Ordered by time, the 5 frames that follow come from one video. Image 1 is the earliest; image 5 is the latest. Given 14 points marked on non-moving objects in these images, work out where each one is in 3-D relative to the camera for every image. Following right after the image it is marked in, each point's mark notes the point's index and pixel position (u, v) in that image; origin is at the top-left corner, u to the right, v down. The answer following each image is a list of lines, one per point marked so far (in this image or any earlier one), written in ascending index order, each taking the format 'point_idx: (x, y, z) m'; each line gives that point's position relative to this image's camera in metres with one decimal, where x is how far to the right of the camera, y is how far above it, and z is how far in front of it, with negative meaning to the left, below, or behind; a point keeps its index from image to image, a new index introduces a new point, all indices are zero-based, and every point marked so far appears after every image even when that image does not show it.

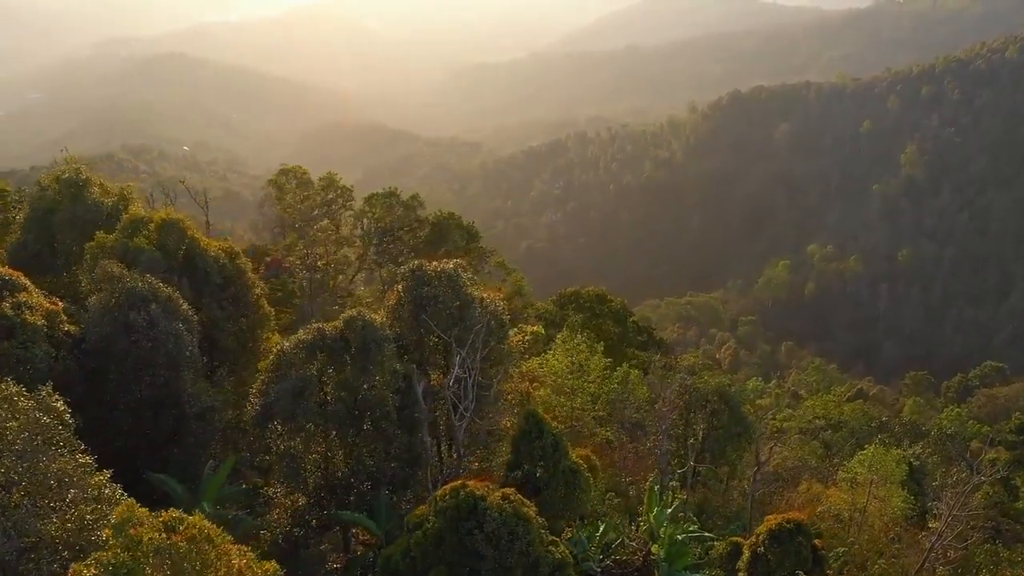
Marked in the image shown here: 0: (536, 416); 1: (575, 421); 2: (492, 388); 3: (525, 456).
0: (+0.4, -2.0, +10.6) m
1: (+1.6, -3.3, +16.8) m
2: (-0.3, -1.6, +10.9) m
3: (+0.2, -2.6, +10.4) m
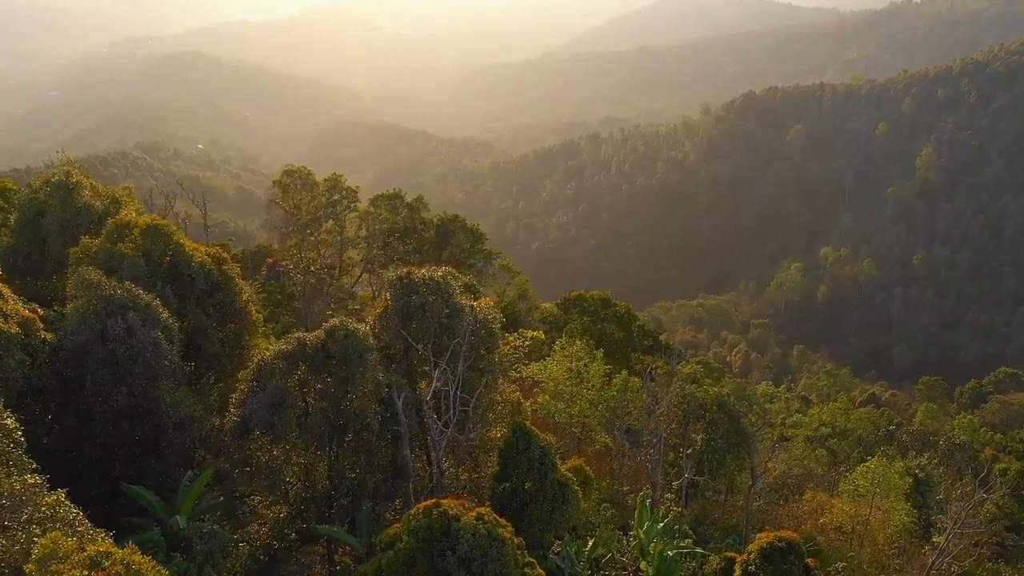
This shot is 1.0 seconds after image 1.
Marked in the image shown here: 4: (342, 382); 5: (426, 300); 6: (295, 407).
0: (+0.2, -2.2, +10.4) m
1: (+1.5, -3.4, +16.6) m
2: (-0.5, -1.7, +10.7) m
3: (0.0, -2.7, +10.2) m
4: (-2.2, -1.3, +8.9) m
5: (-1.3, -0.2, +10.1) m
6: (-2.8, -1.5, +8.8) m
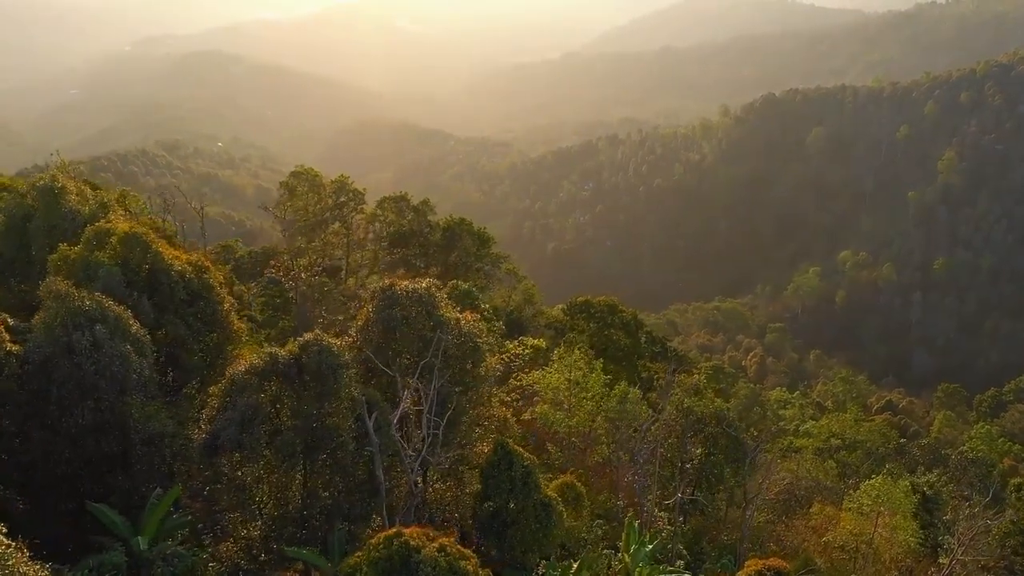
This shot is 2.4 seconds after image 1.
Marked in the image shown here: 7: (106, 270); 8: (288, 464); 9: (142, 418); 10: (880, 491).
0: (-0.1, -2.4, +10.0) m
1: (+1.4, -3.7, +16.3) m
2: (-0.7, -1.9, +10.4) m
3: (-0.3, -2.9, +9.9) m
4: (-2.5, -1.4, +8.7) m
5: (-1.5, -0.4, +9.9) m
6: (-3.1, -1.7, +8.5) m
7: (-5.9, +0.3, +9.9) m
8: (-2.9, -2.2, +8.6) m
9: (-4.6, -1.6, +8.4) m
10: (+10.1, -5.6, +18.6) m
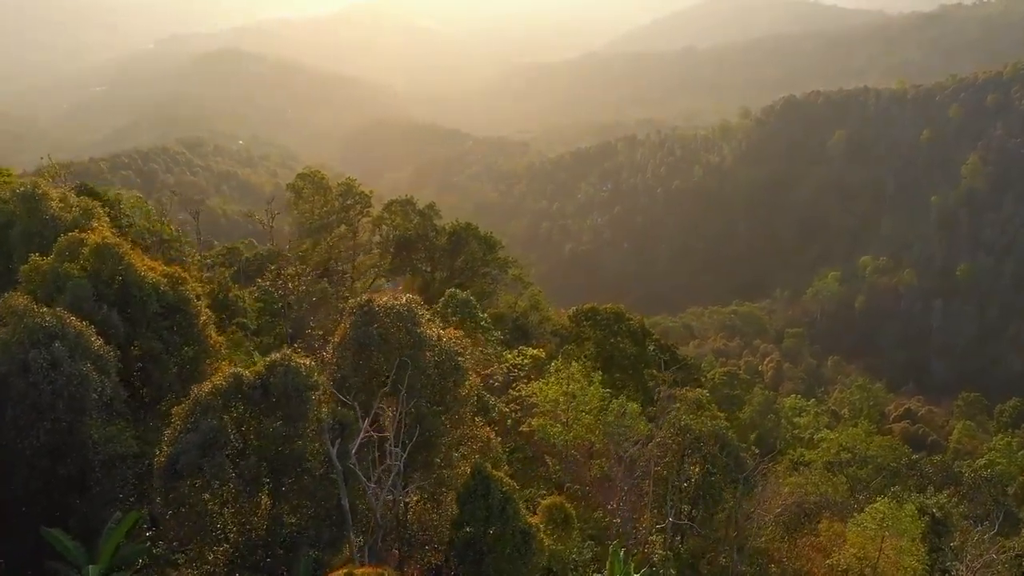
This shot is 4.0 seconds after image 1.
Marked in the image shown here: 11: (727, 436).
0: (-0.4, -2.6, +9.7) m
1: (+1.2, -4.0, +15.8) m
2: (-1.0, -2.2, +10.0) m
3: (-0.6, -3.2, +9.5) m
4: (-2.8, -1.7, +8.4) m
5: (-1.8, -0.6, +9.5) m
6: (-3.4, -1.9, +8.2) m
7: (-6.2, +0.1, +9.6) m
8: (-3.2, -2.5, +8.3) m
9: (-4.9, -1.8, +8.1) m
10: (+9.9, -6.0, +18.0) m
11: (+5.4, -3.6, +16.4) m
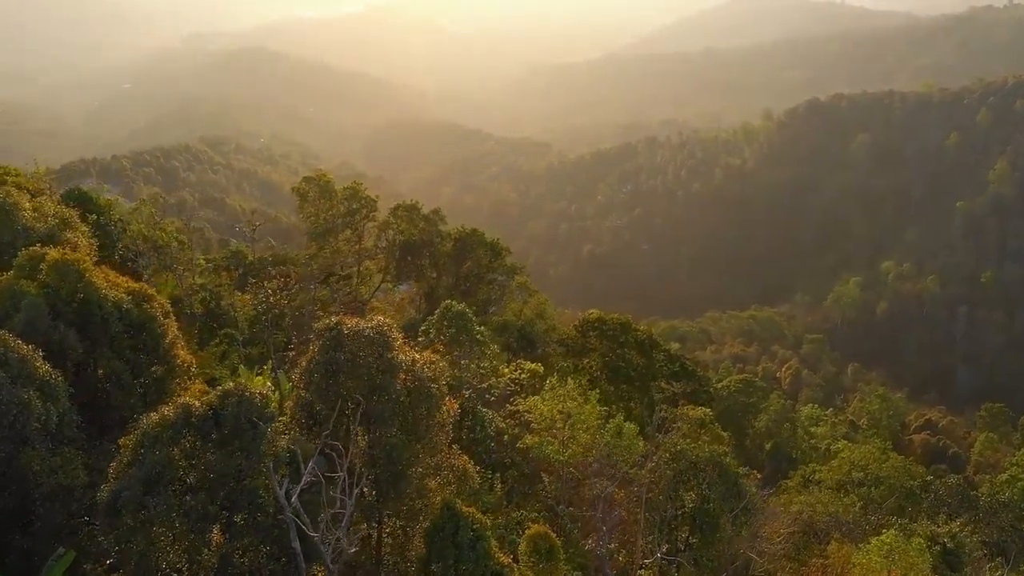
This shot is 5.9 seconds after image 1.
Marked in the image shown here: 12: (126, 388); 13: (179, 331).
0: (-0.8, -3.0, +9.1) m
1: (+1.0, -4.3, +15.2) m
2: (-1.4, -2.5, +9.5) m
3: (-1.0, -3.5, +9.0) m
4: (-3.2, -2.0, +7.9) m
5: (-2.2, -0.9, +9.0) m
6: (-3.8, -2.2, +7.7) m
7: (-6.5, -0.2, +9.2) m
8: (-3.6, -2.8, +7.8) m
9: (-5.3, -2.1, +7.7) m
10: (+9.7, -6.5, +17.1) m
11: (+5.1, -4.1, +15.7) m
12: (-5.5, -1.4, +9.7) m
13: (-5.3, -0.7, +10.8) m
